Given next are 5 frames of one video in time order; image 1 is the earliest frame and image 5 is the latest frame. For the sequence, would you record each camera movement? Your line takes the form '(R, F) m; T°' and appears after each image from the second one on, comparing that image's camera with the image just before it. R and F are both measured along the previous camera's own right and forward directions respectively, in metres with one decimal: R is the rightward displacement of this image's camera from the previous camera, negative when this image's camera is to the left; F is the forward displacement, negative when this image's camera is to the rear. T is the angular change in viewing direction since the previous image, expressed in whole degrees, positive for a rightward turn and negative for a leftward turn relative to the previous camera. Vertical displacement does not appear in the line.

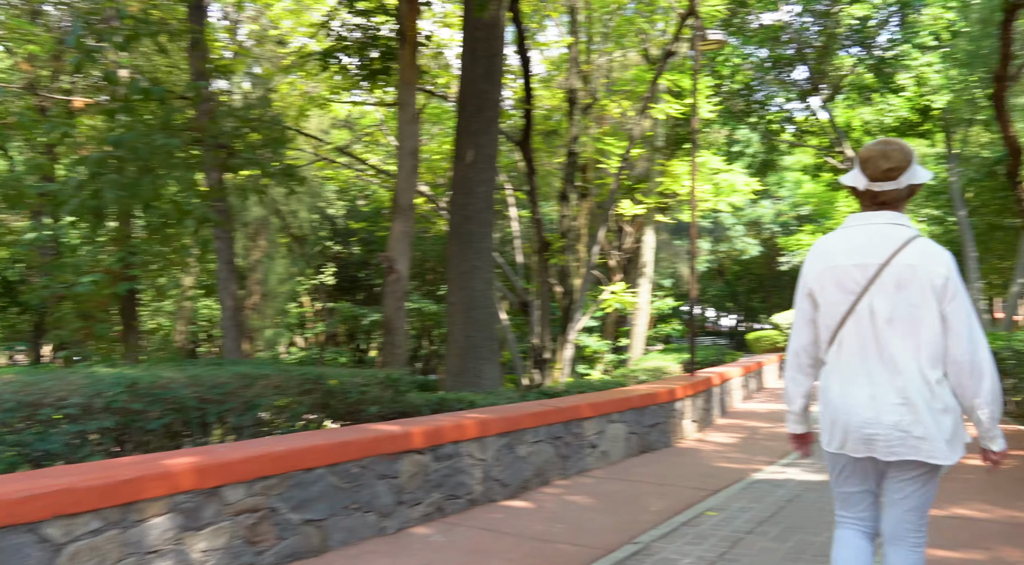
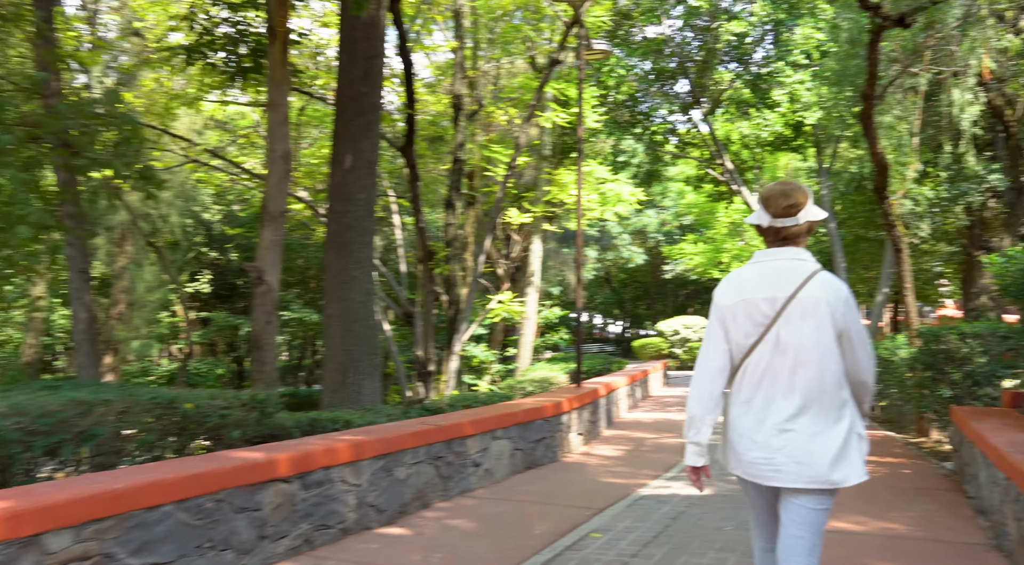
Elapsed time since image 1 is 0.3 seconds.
(-0.3, +0.3) m; +10°
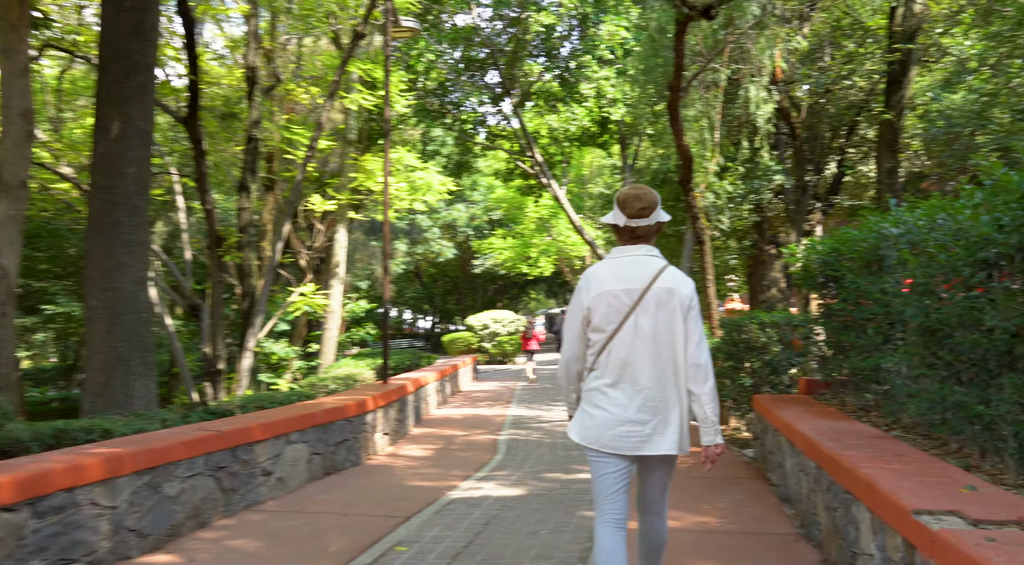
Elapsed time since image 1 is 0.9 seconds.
(+0.1, +0.6) m; +12°
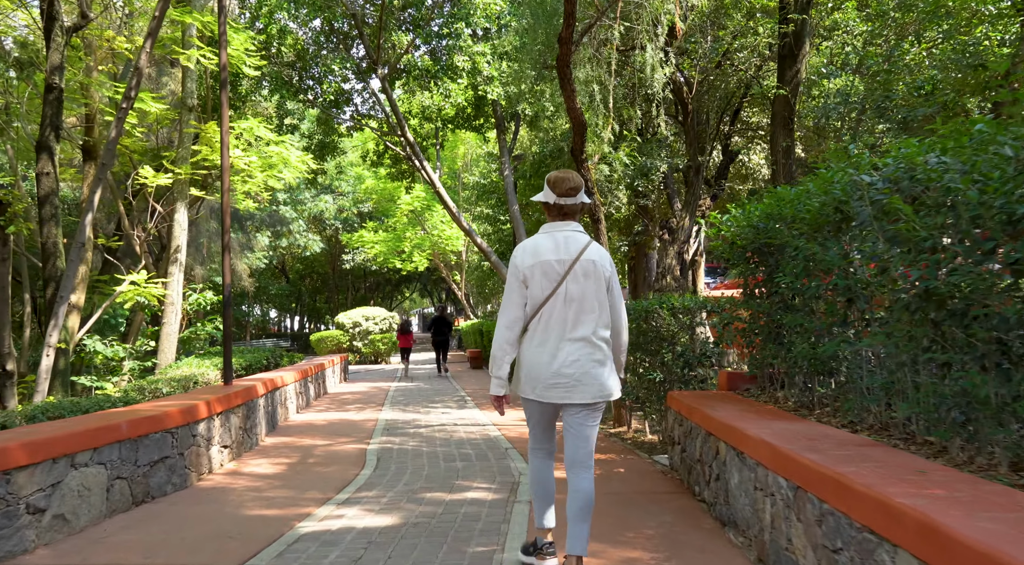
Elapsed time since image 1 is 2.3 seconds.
(0.0, +1.5) m; +8°
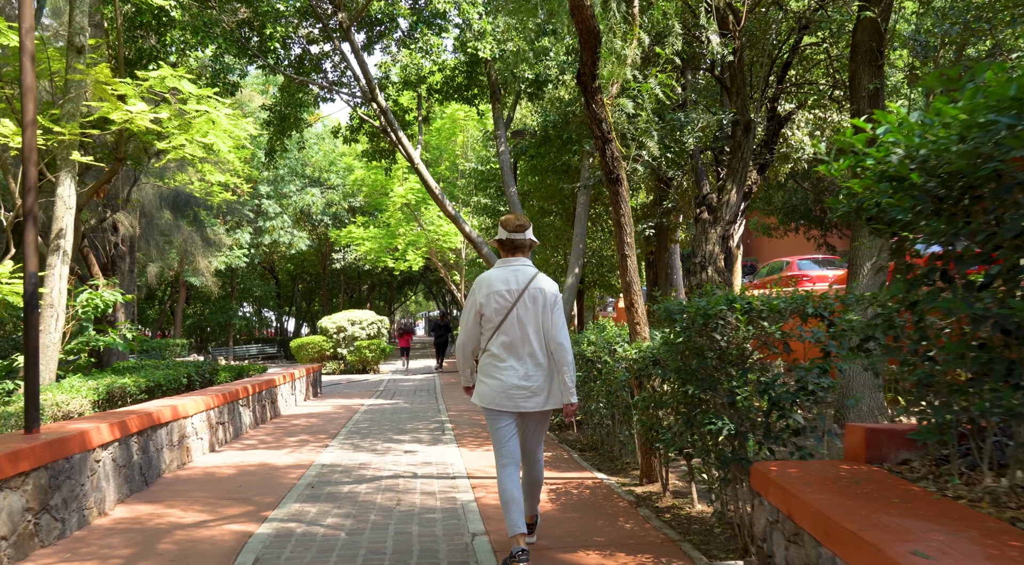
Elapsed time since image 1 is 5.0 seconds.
(+0.3, +3.3) m; -1°
